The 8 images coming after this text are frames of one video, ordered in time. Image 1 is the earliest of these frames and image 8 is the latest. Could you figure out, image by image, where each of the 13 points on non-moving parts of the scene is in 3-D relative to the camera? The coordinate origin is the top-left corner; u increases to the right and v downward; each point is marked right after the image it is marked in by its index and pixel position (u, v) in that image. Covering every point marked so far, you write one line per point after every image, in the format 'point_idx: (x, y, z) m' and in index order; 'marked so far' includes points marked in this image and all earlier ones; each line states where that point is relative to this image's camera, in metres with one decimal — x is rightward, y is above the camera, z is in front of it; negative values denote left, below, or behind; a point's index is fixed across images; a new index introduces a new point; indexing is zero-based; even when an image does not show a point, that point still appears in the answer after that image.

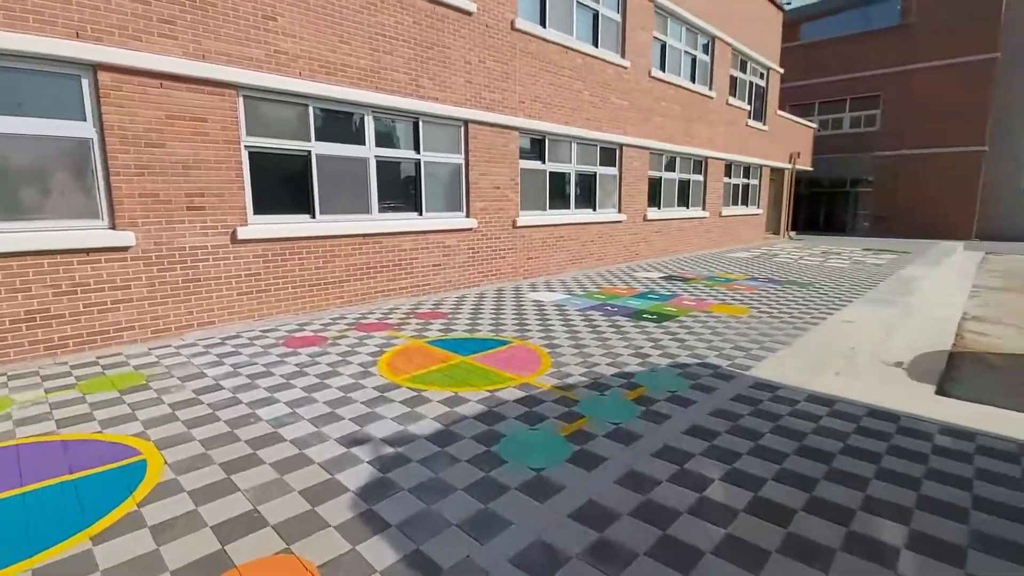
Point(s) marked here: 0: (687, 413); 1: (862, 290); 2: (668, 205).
0: (+1.3, -0.9, +3.8) m
1: (+6.6, 0.0, +9.4) m
2: (+4.3, +2.3, +13.6) m
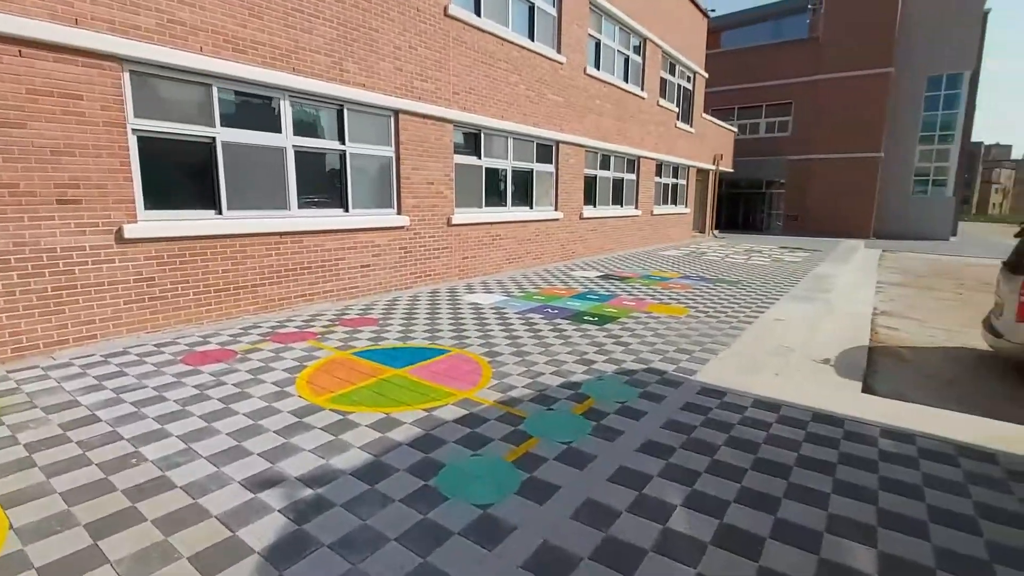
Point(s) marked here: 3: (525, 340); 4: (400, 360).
0: (+0.9, -1.0, +3.6) m
1: (+5.4, 0.0, +9.8) m
2: (+2.5, +2.3, +13.7) m
3: (+0.1, -0.6, +5.8) m
4: (-1.1, -0.7, +5.0) m
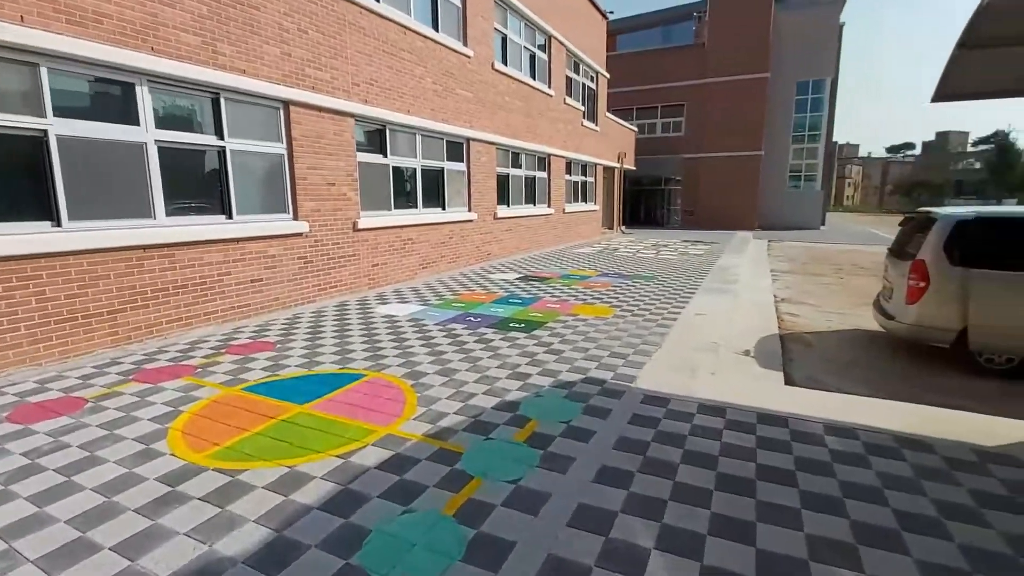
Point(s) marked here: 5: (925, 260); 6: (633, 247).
0: (+0.5, -1.0, +3.2) m
1: (+3.8, +0.2, +10.2) m
2: (+0.1, +2.3, +13.4) m
3: (-0.7, -0.7, +5.2) m
4: (-1.7, -0.9, +4.2) m
5: (+5.1, +0.3, +6.2) m
6: (+3.9, +1.3, +16.3) m
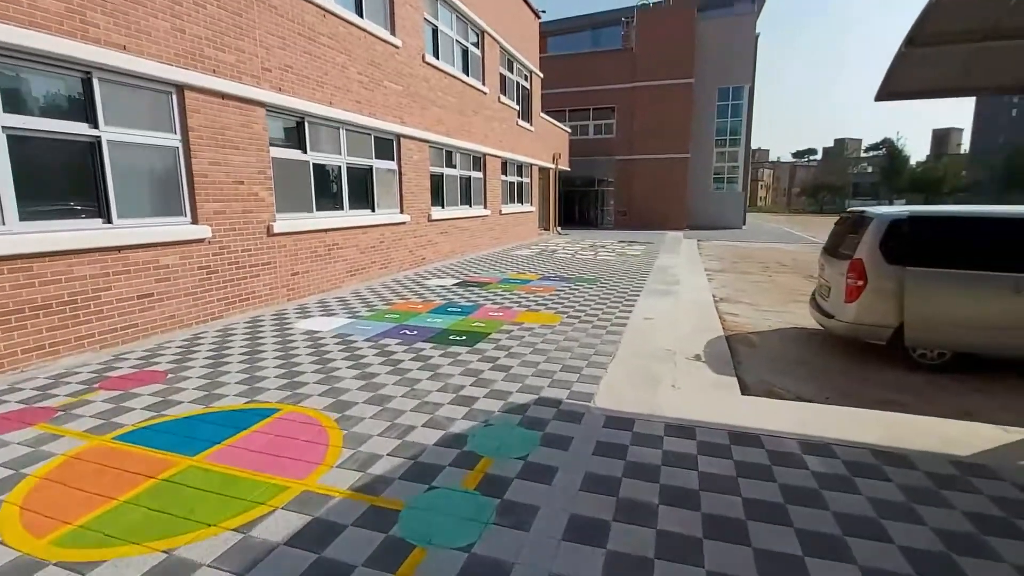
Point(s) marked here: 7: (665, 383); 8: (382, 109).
0: (+0.2, -1.1, +2.7) m
1: (+2.5, +0.1, +10.0) m
2: (-1.5, +2.2, +12.8) m
3: (-1.2, -0.8, +4.5) m
4: (-2.1, -1.0, +3.4) m
5: (+4.4, +0.4, +6.2) m
6: (+1.9, +1.3, +16.1) m
7: (+1.4, -0.9, +4.5) m
8: (-2.5, +3.5, +9.7) m
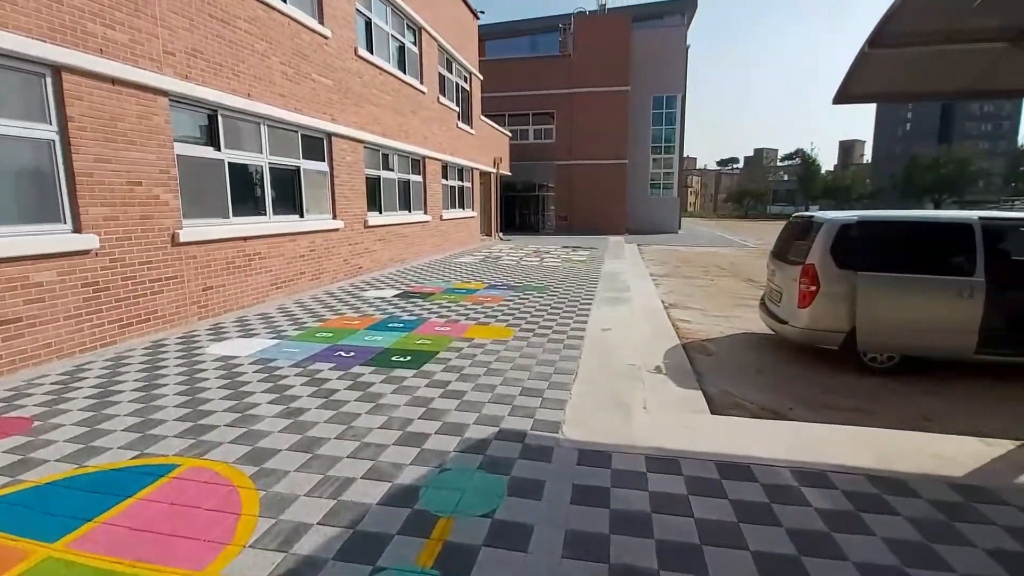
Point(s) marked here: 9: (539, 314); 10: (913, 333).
0: (+0.1, -1.2, +2.2) m
1: (+1.5, 0.0, +9.7) m
2: (-2.9, +1.9, +12.0) m
3: (-1.5, -1.0, +3.9) m
4: (-2.3, -1.2, +2.6) m
5: (+3.7, +0.3, +6.2) m
6: (+0.1, +1.0, +15.7) m
7: (+1.0, -1.0, +4.1) m
8: (-3.6, +3.2, +8.8) m
9: (+0.4, -0.4, +7.4) m
10: (+4.7, -0.5, +5.8) m
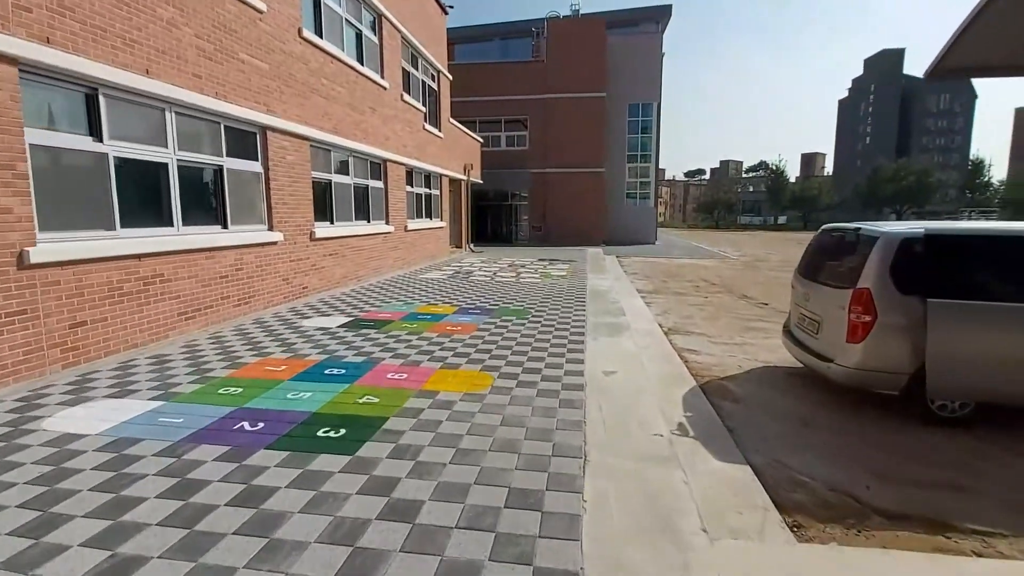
0: (+0.1, -1.5, +0.7) m
1: (+1.0, -0.4, +8.3) m
2: (-3.5, +1.5, +10.4) m
3: (-1.6, -1.2, +2.3) m
4: (-2.3, -1.4, +1.0) m
5: (+3.5, 0.0, +4.9) m
6: (-0.7, +0.5, +14.3) m
7: (+0.9, -1.2, +2.7) m
8: (-4.0, +2.8, +7.2) m
9: (+0.1, -0.7, +6.0) m
10: (+4.5, -0.8, +4.6) m
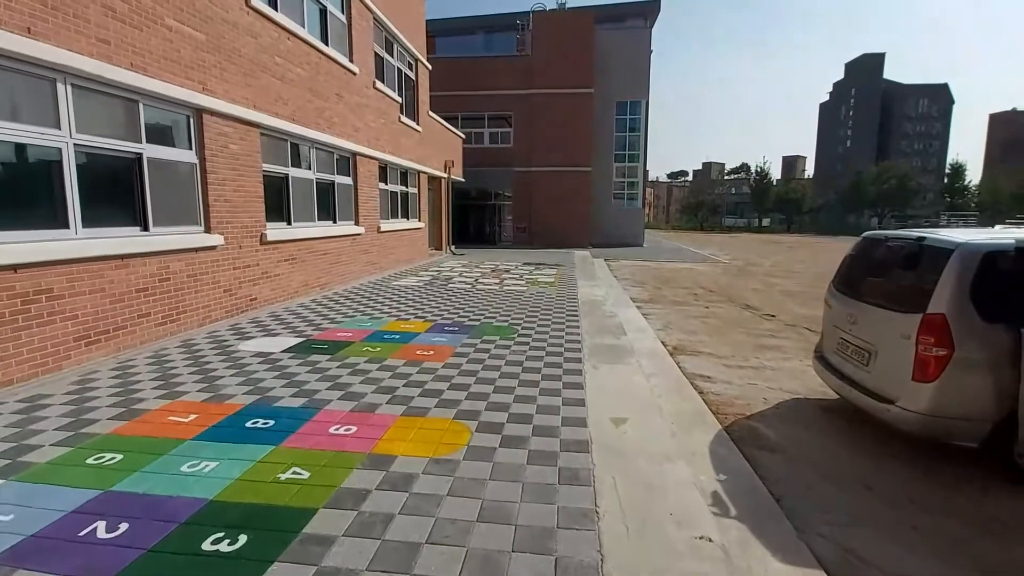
0: (+0.1, -1.6, -0.4) m
1: (+0.8, -0.6, +7.2) m
2: (-3.8, +1.3, +9.1) m
3: (-1.7, -1.4, +1.1) m
4: (-2.3, -1.6, -0.2) m
5: (+3.4, -0.2, +3.9) m
6: (-1.2, +0.4, +13.1) m
7: (+0.9, -1.4, +1.6) m
8: (-4.1, +2.7, +5.9) m
9: (0.0, -0.9, +4.9) m
10: (+4.3, -1.0, +3.6) m
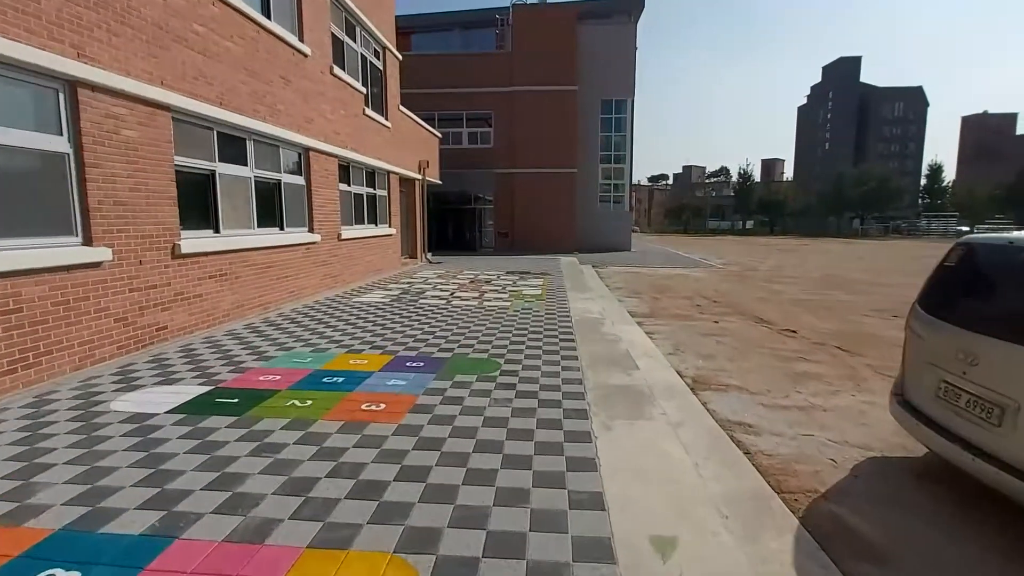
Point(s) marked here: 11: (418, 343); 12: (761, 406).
0: (+0.2, -1.8, -1.9) m
1: (+0.6, -0.8, +5.8) m
2: (-4.1, +1.0, +7.5) m
3: (-1.6, -1.6, -0.5) m
4: (-2.3, -1.8, -1.8) m
5: (+3.3, -0.4, +2.6) m
6: (-1.6, 0.0, +11.6) m
7: (+0.8, -1.6, +0.1) m
8: (-4.4, +2.4, +4.3) m
9: (-0.2, -1.1, +3.4) m
10: (+4.2, -1.2, +2.3) m
11: (-1.2, -0.7, +6.3) m
12: (+2.7, -1.3, +5.3) m
